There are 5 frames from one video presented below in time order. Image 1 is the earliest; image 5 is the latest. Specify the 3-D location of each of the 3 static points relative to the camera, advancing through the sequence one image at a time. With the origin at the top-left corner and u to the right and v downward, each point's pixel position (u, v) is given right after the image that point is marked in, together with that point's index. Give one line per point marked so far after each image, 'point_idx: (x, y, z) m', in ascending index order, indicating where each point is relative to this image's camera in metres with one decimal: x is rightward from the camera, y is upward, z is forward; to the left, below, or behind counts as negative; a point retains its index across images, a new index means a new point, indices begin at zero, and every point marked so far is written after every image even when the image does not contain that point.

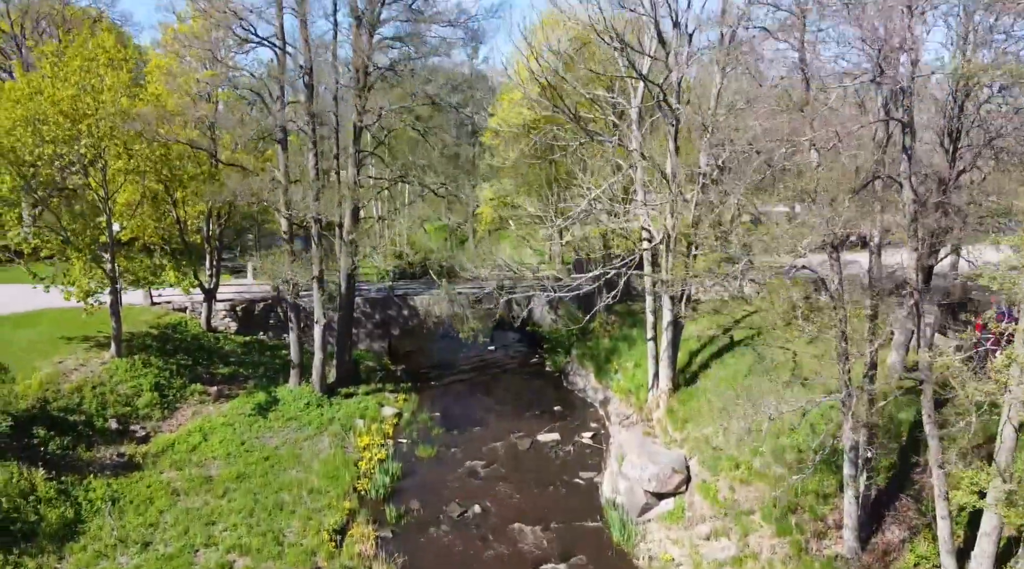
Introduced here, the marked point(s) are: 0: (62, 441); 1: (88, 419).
0: (-9.5, -3.4, +18.4) m
1: (-9.6, -3.1, +19.6) m
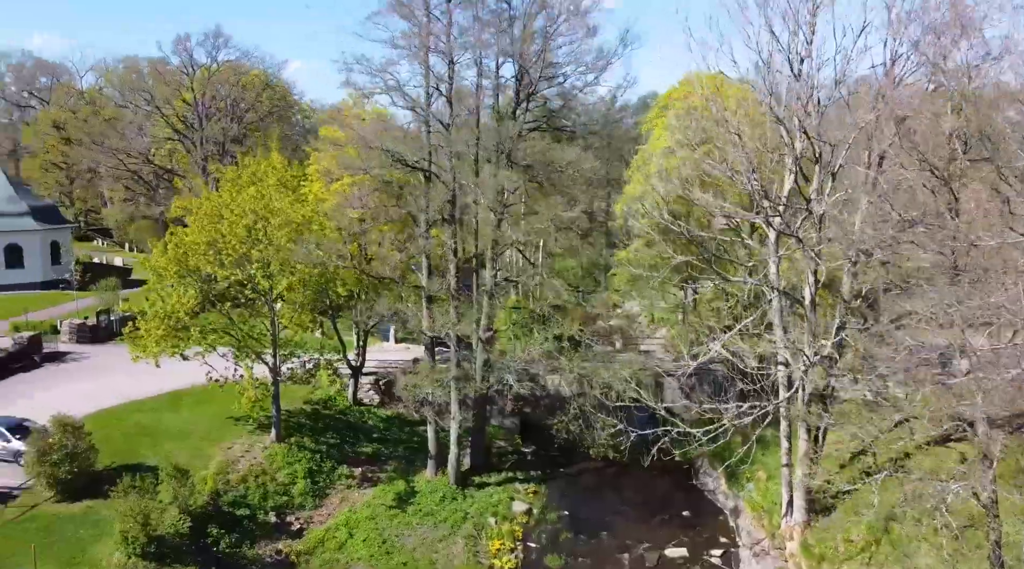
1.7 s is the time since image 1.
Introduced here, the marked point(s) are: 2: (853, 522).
0: (-6.6, -6.0, +20.4) m
1: (-6.5, -5.7, +21.6) m
2: (+7.5, -5.2, +19.0) m
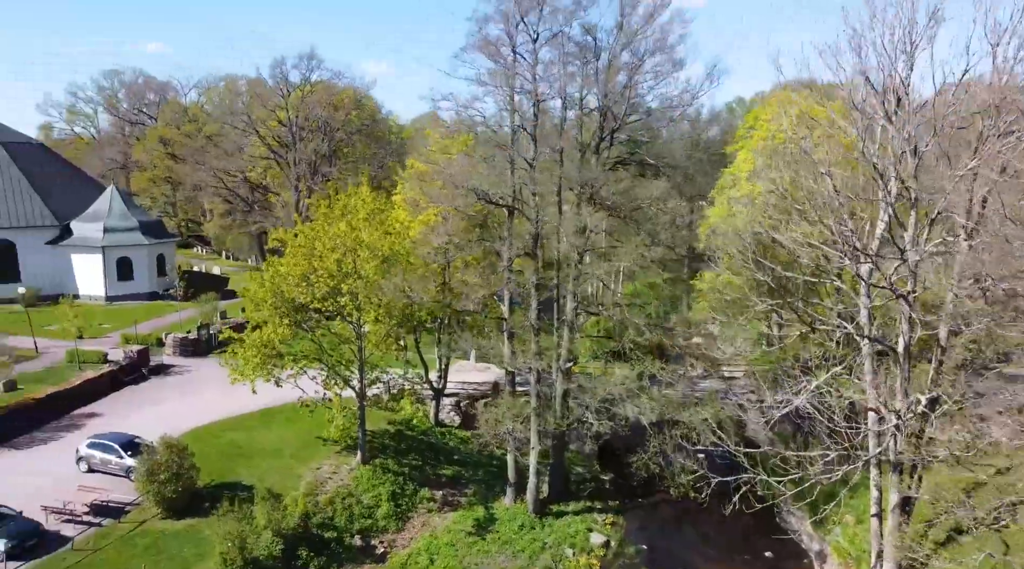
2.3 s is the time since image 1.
0: (-4.8, -6.8, +21.3) m
1: (-4.5, -6.5, +22.4) m
2: (+9.1, -6.3, +18.5) m
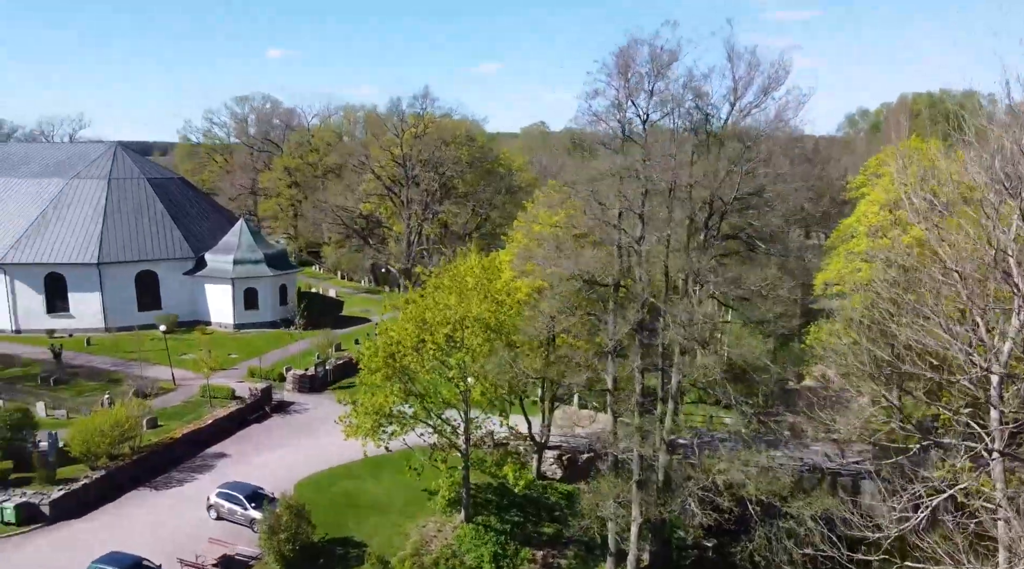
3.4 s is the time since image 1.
0: (-2.3, -8.8, +22.4) m
1: (-1.9, -8.5, +23.5) m
2: (+11.1, -8.7, +17.9) m
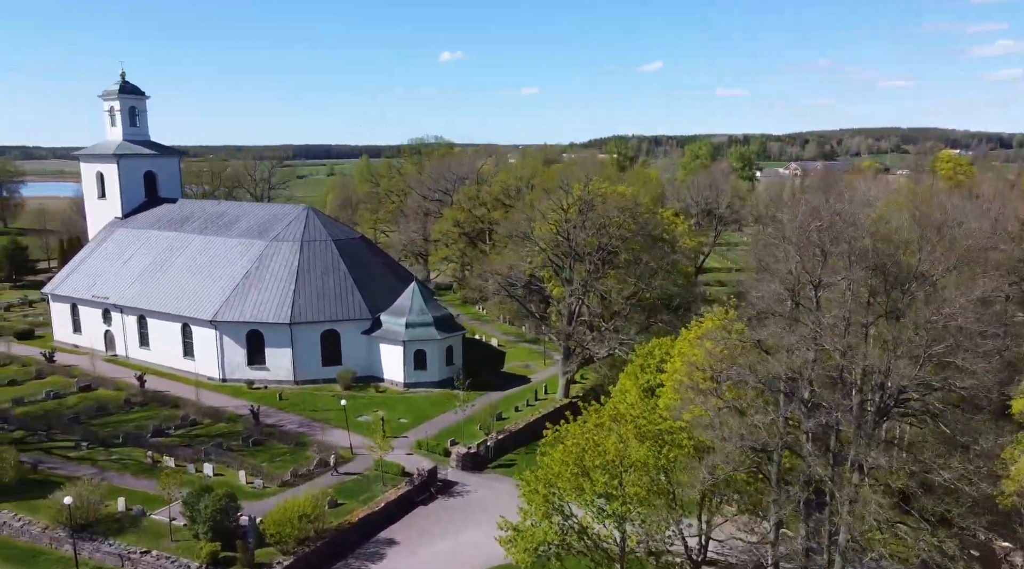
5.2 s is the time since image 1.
0: (+1.4, -13.6, +24.8) m
1: (+2.0, -13.2, +25.7) m
2: (+13.7, -14.1, +17.7) m
